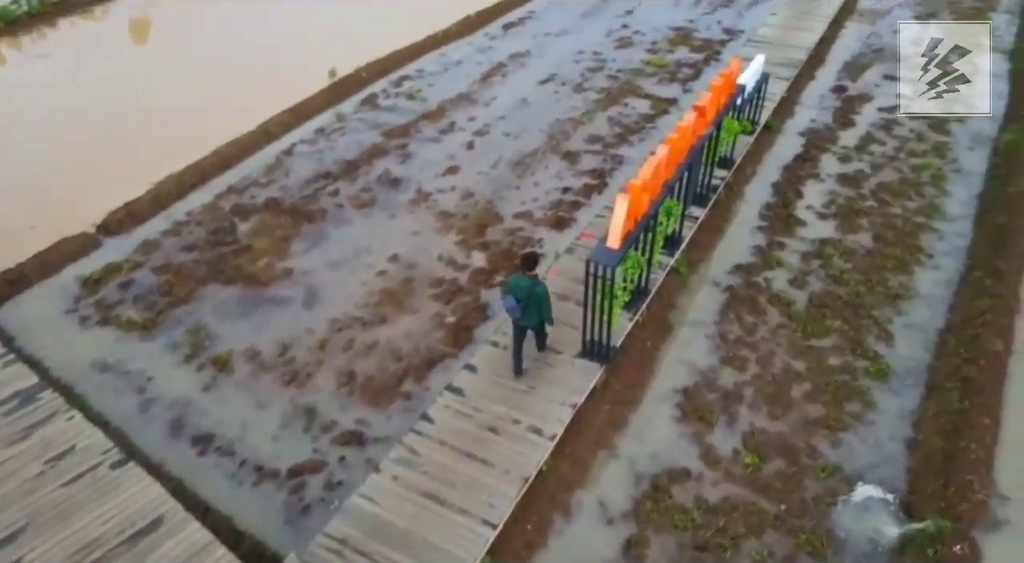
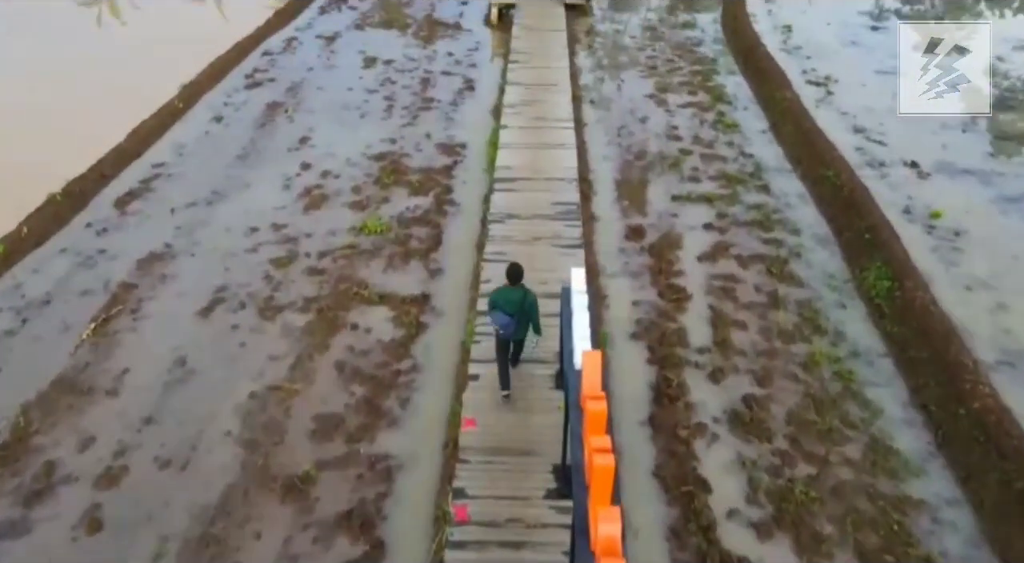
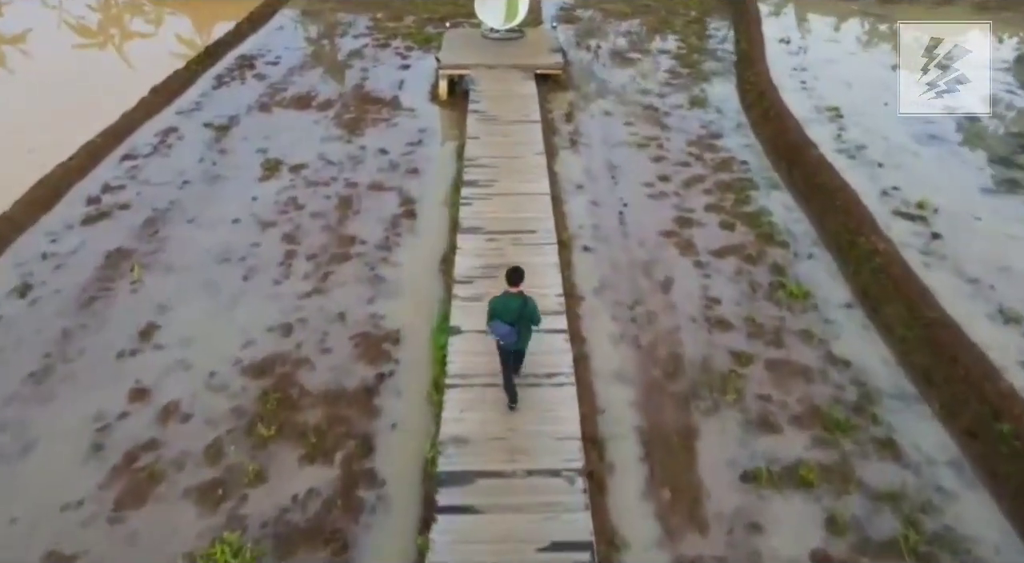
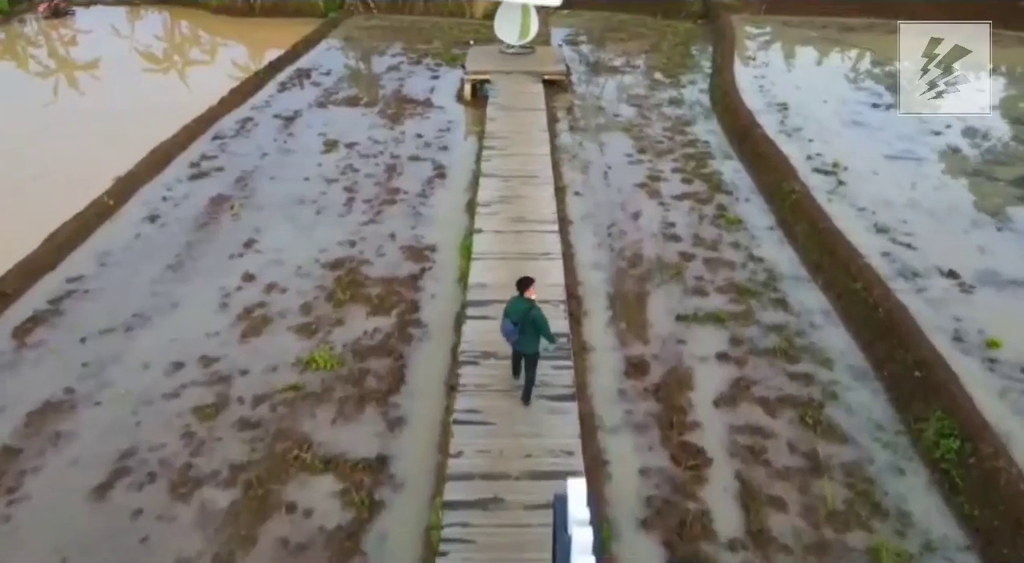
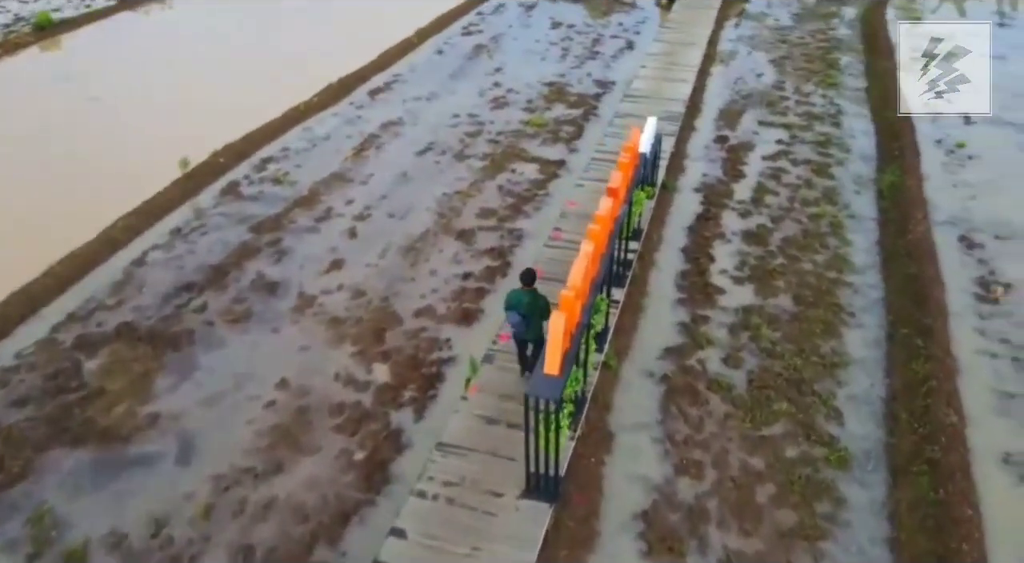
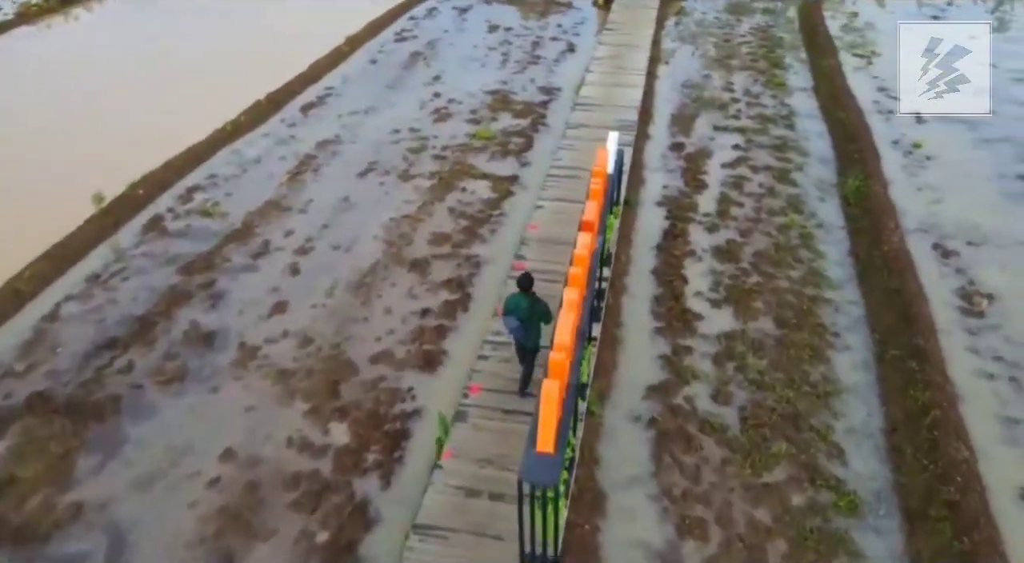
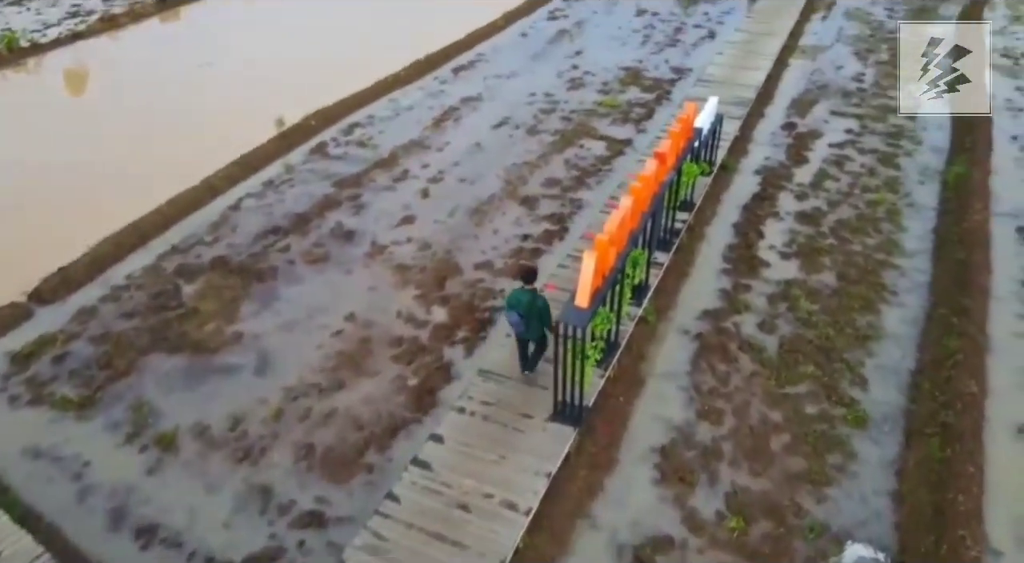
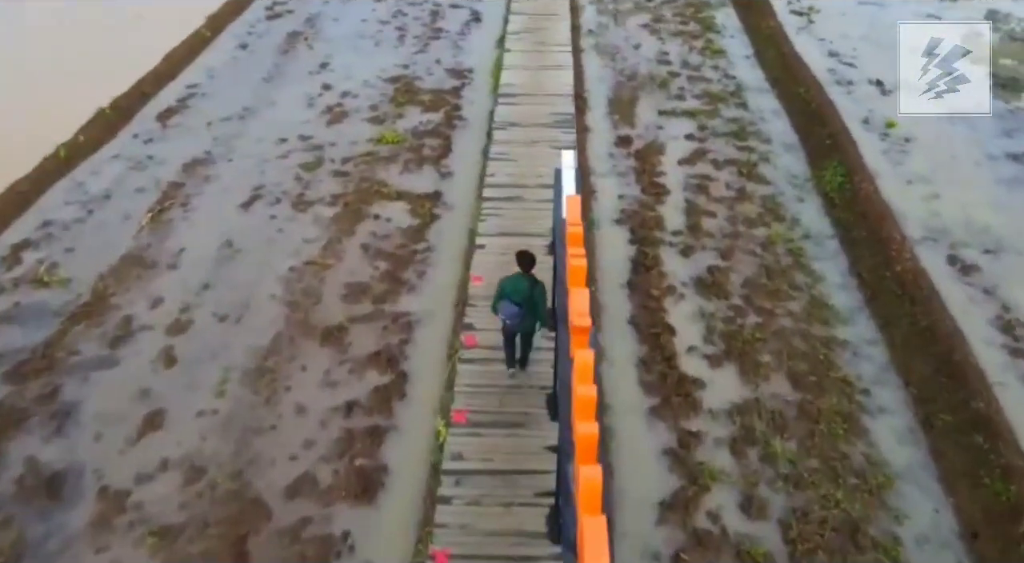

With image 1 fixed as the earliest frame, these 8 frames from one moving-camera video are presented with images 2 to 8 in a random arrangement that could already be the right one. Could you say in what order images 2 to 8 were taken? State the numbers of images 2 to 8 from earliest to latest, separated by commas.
7, 5, 6, 8, 2, 4, 3
